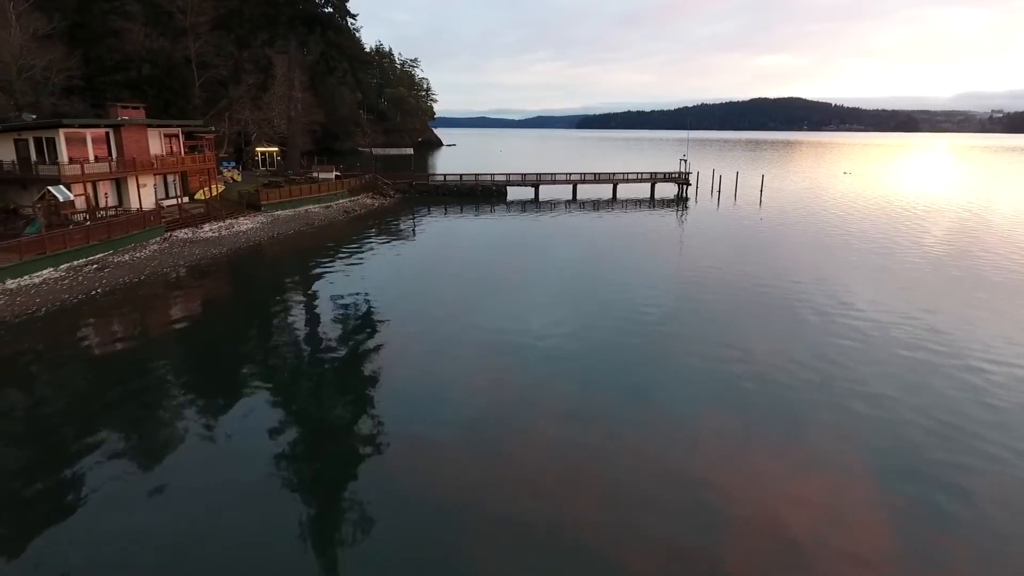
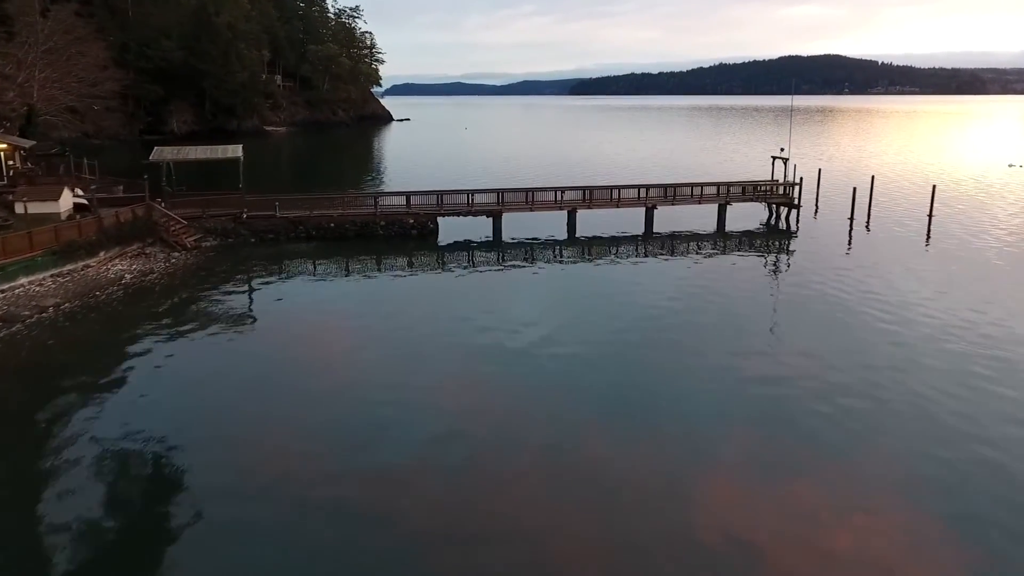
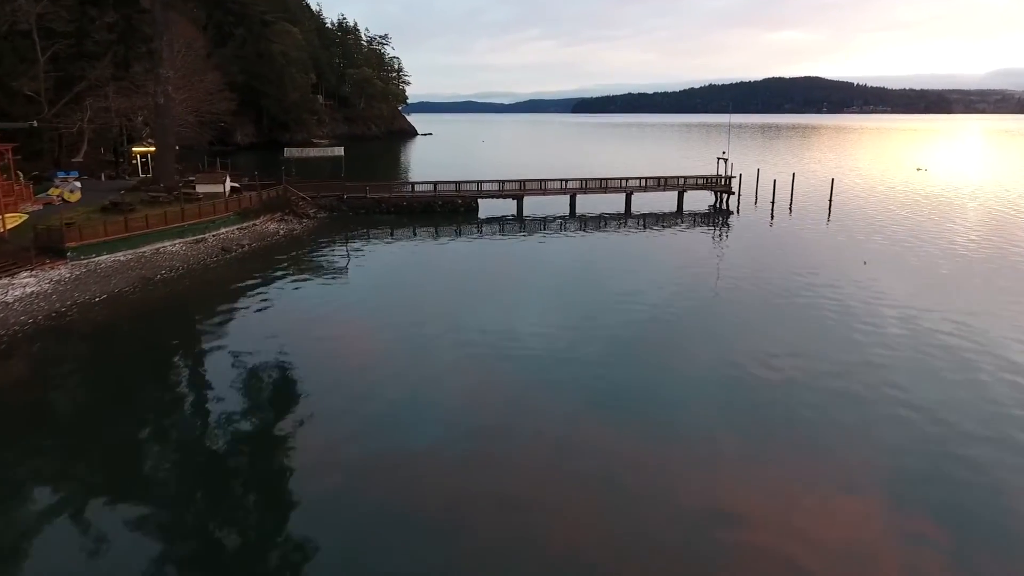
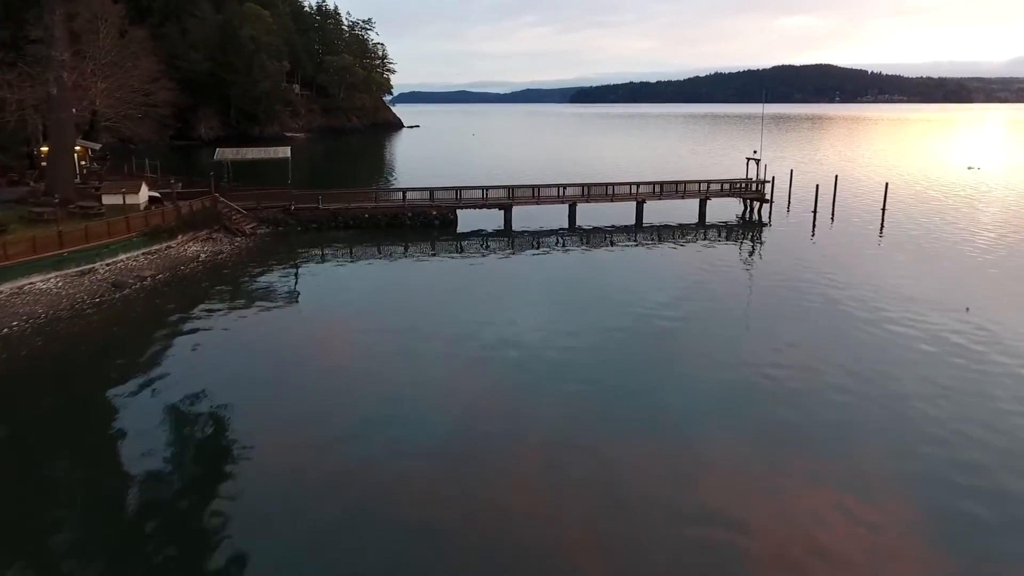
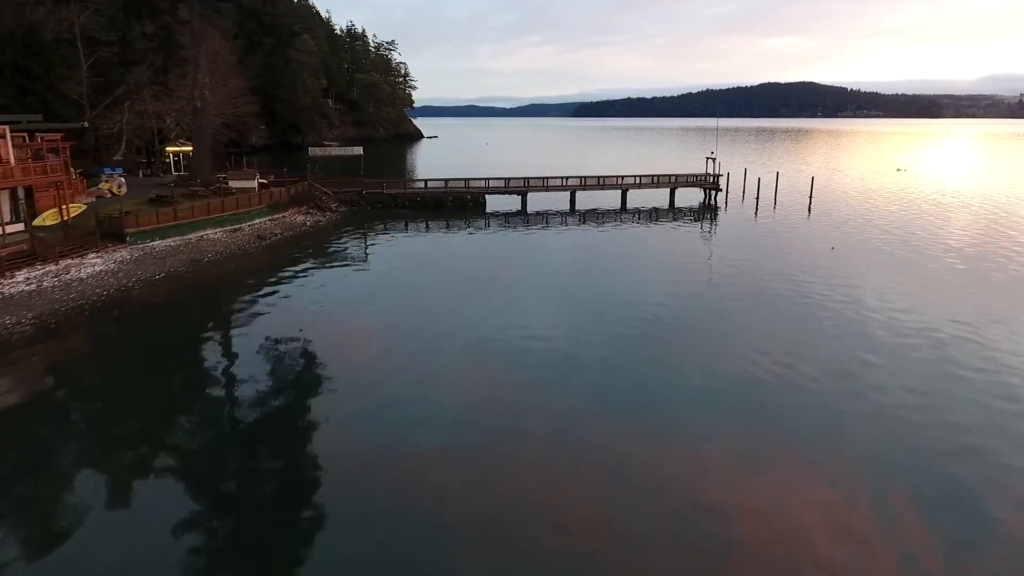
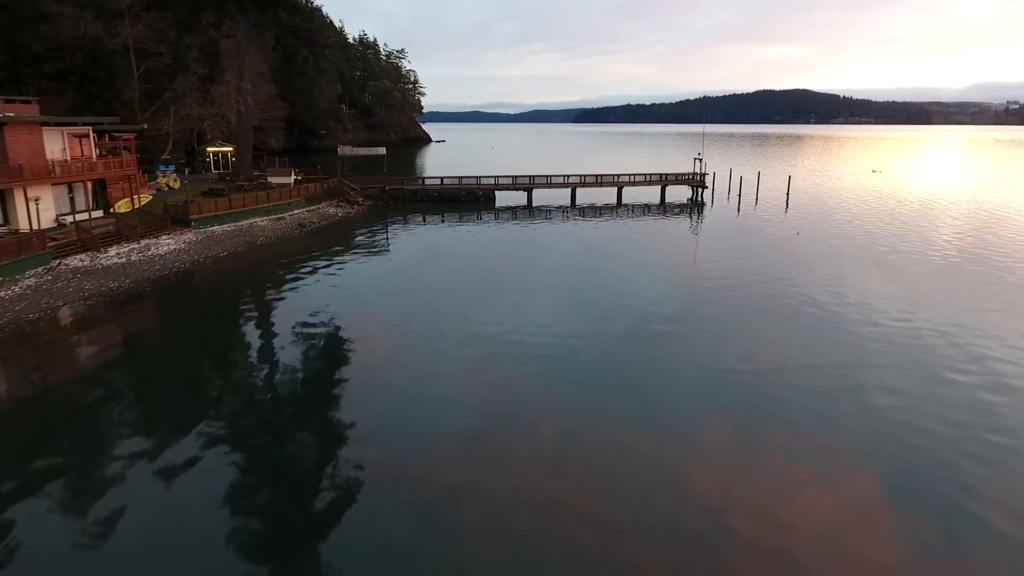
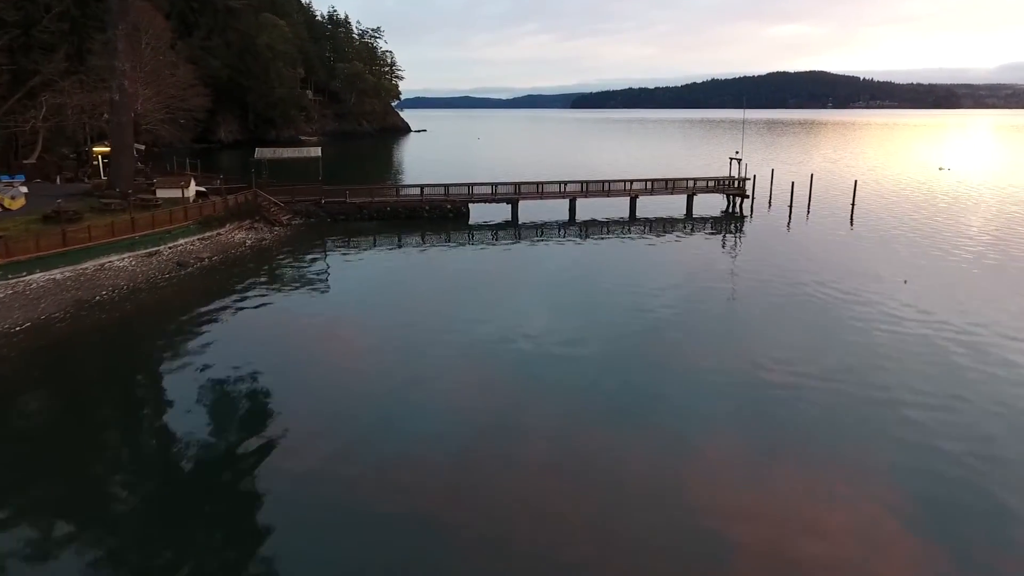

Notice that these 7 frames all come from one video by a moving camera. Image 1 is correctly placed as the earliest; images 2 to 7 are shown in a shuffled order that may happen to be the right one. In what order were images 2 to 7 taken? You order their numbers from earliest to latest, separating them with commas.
6, 5, 3, 7, 4, 2
